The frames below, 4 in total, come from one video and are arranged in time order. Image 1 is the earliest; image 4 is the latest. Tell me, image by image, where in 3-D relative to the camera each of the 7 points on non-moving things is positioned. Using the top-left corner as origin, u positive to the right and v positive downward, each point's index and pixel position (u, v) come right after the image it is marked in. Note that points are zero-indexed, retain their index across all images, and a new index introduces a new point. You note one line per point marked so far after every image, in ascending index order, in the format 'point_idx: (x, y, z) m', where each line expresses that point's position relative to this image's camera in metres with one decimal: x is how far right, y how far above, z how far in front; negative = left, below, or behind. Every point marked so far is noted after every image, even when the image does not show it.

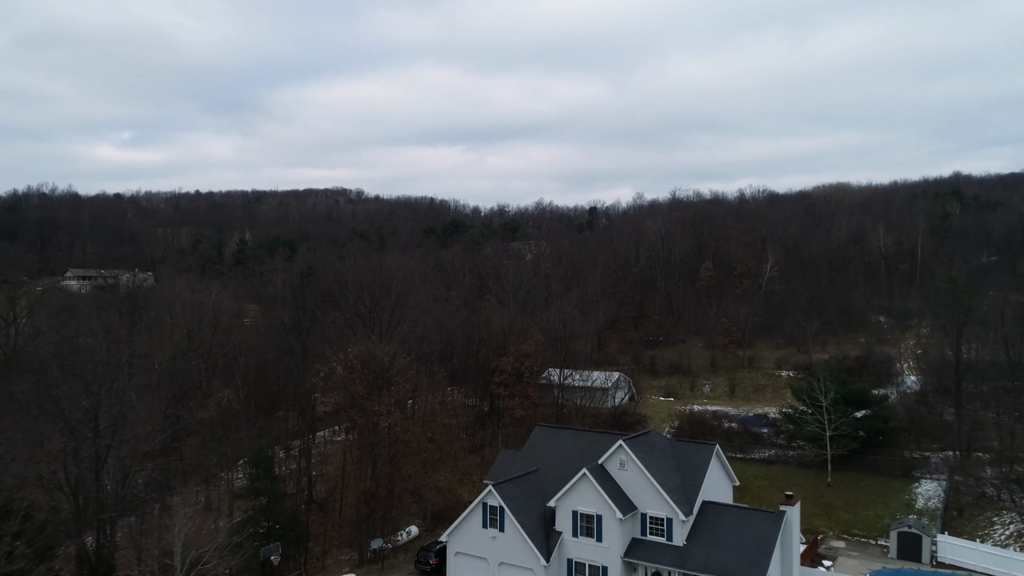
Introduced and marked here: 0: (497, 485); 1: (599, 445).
0: (-0.4, -5.7, +14.6) m
1: (+2.7, -4.9, +15.9) m
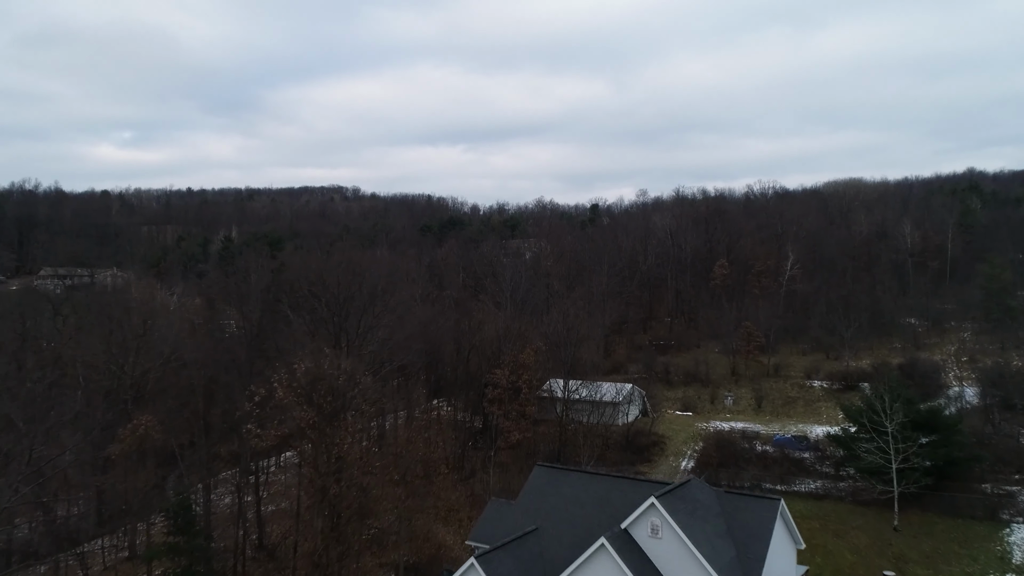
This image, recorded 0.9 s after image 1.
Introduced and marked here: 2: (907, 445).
0: (-0.6, -5.7, +10.7) m
1: (+2.5, -4.9, +11.9) m
2: (+13.7, -5.4, +17.5) m
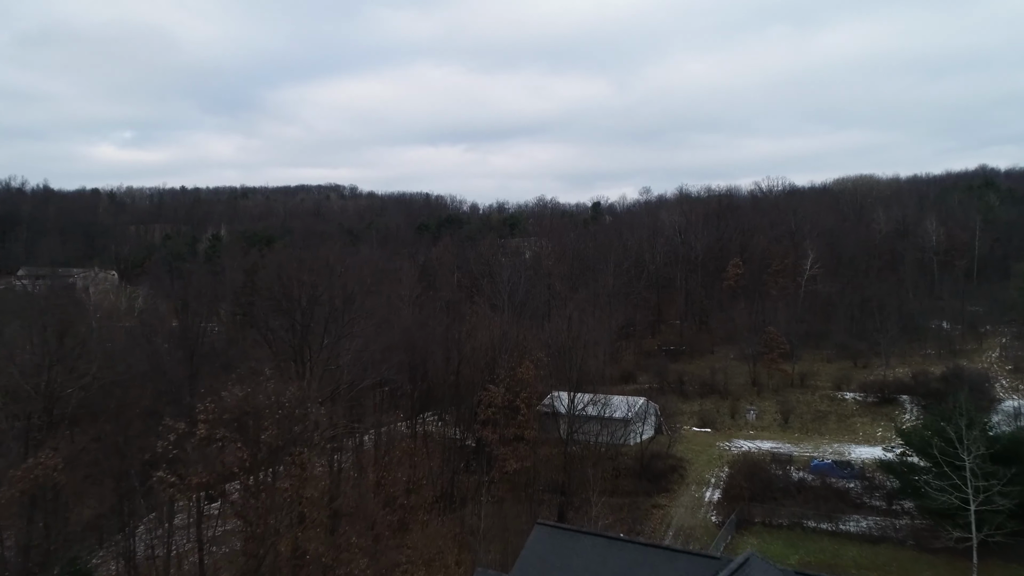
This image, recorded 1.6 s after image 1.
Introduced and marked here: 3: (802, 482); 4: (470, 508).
0: (-0.8, -5.7, +7.6) m
1: (+2.4, -5.0, +8.8) m
2: (+13.6, -5.5, +14.4) m
3: (+10.8, -7.2, +18.8) m
4: (-1.6, -8.3, +18.9) m
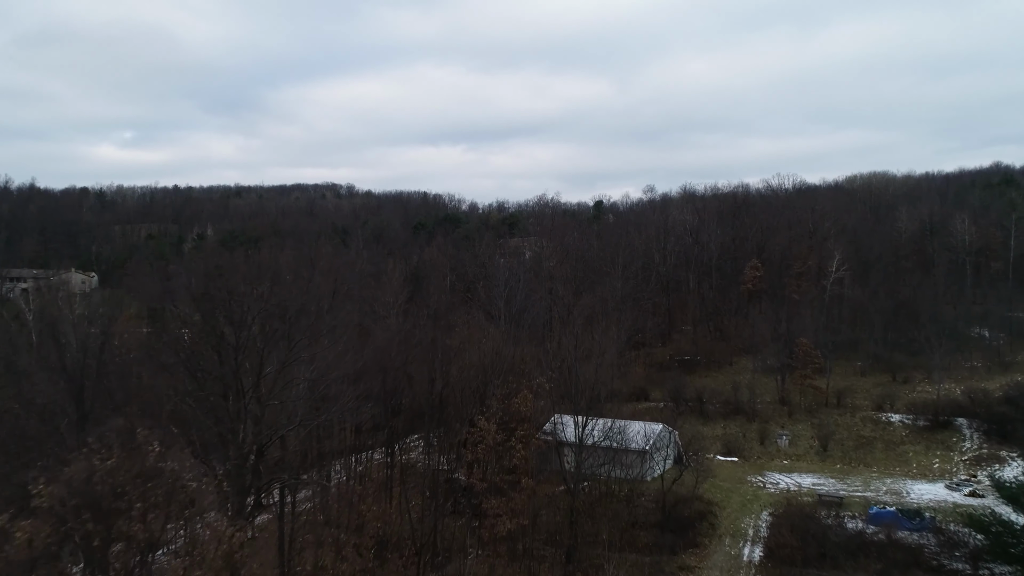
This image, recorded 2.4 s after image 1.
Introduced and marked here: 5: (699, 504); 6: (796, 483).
0: (-1.0, -6.0, +4.1) m
1: (+2.2, -5.3, +5.3) m
2: (+13.4, -5.8, +10.8) m
3: (+10.6, -7.5, +15.2) m
4: (-1.7, -8.6, +15.4) m
5: (+6.6, -7.6, +17.9) m
6: (+11.2, -7.6, +19.8) m
